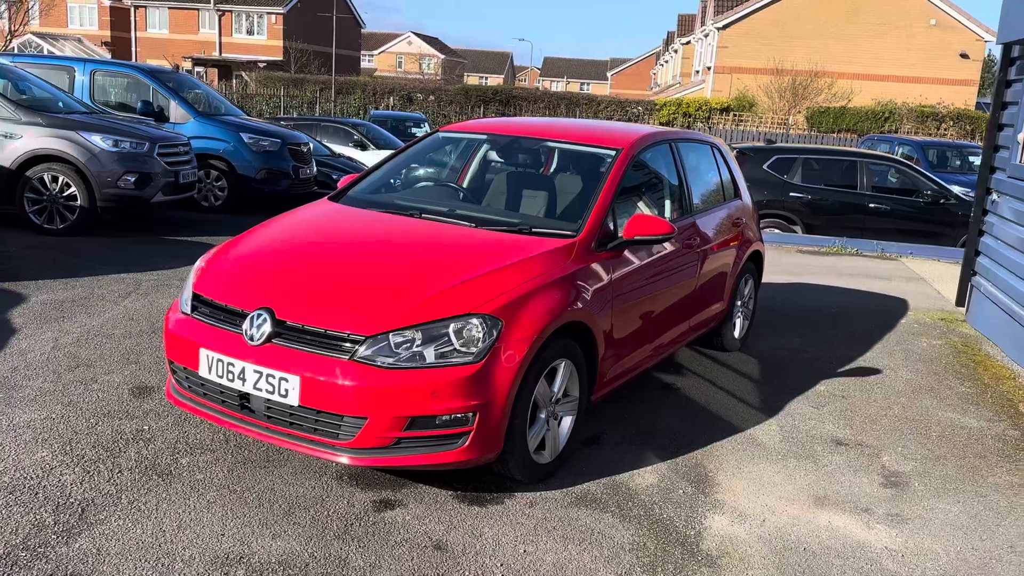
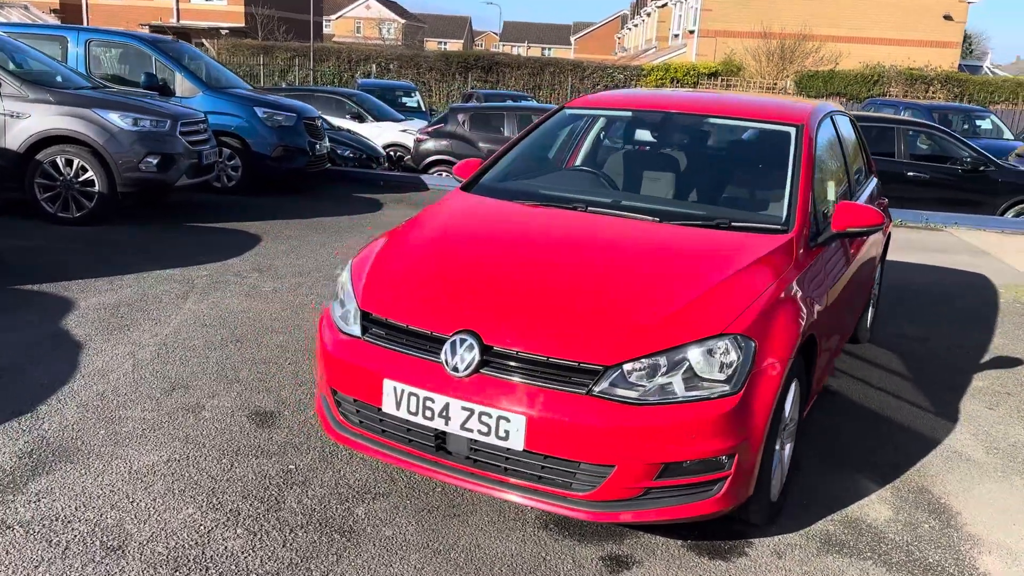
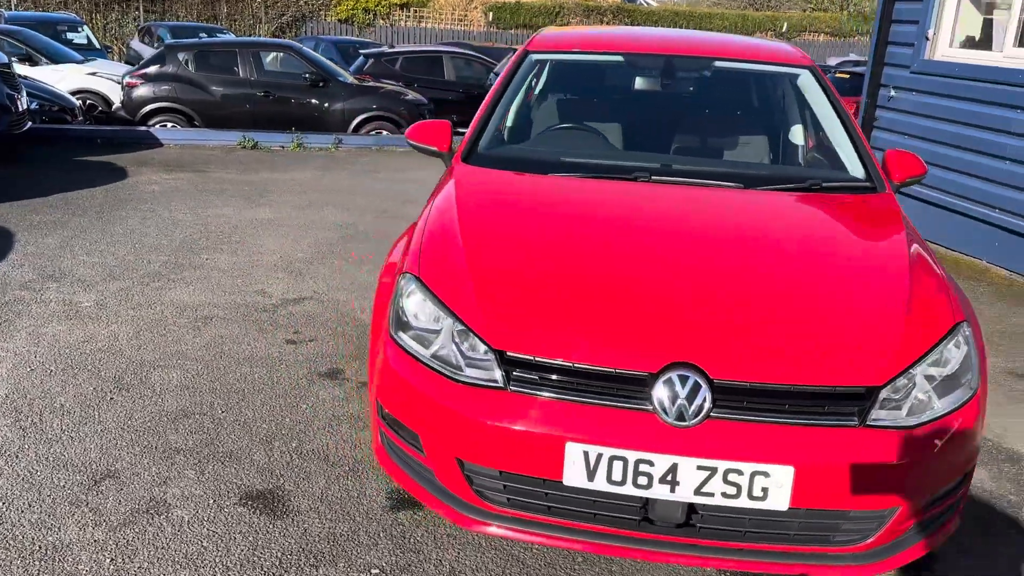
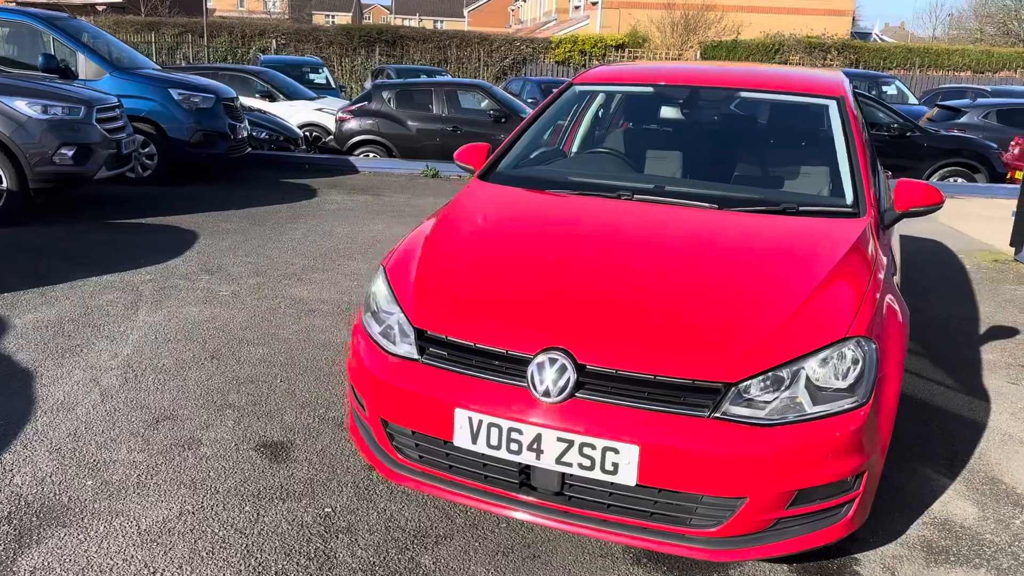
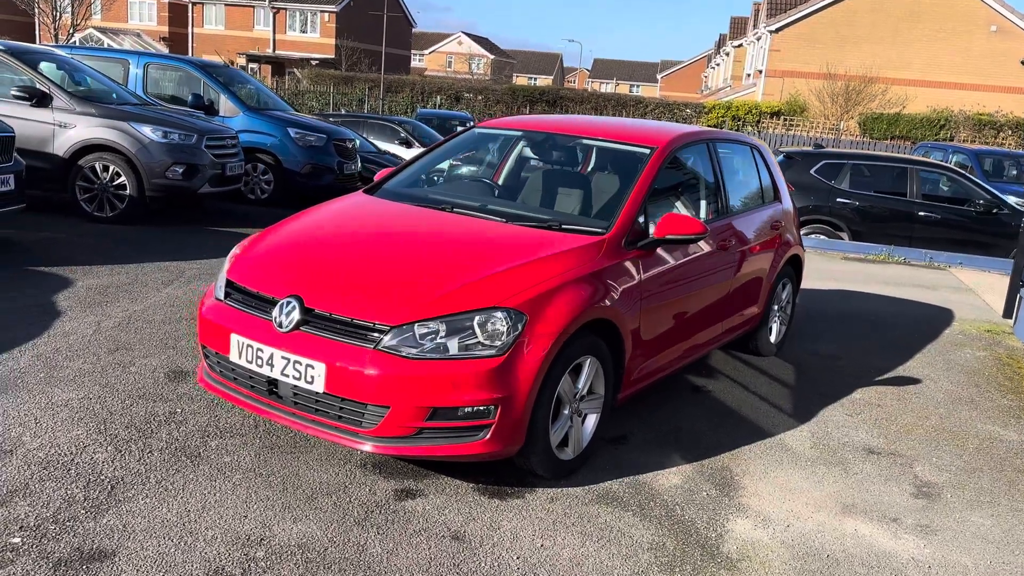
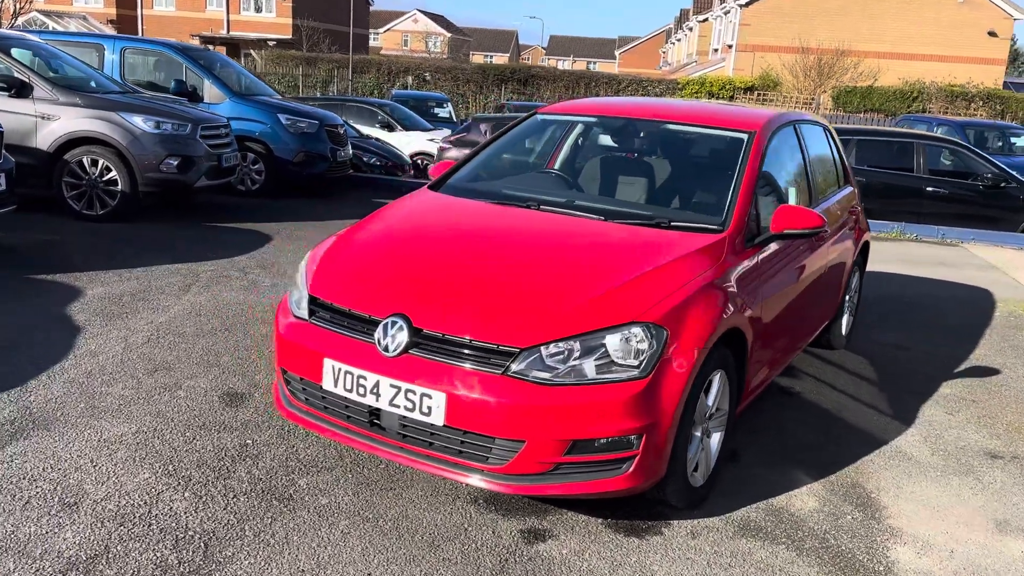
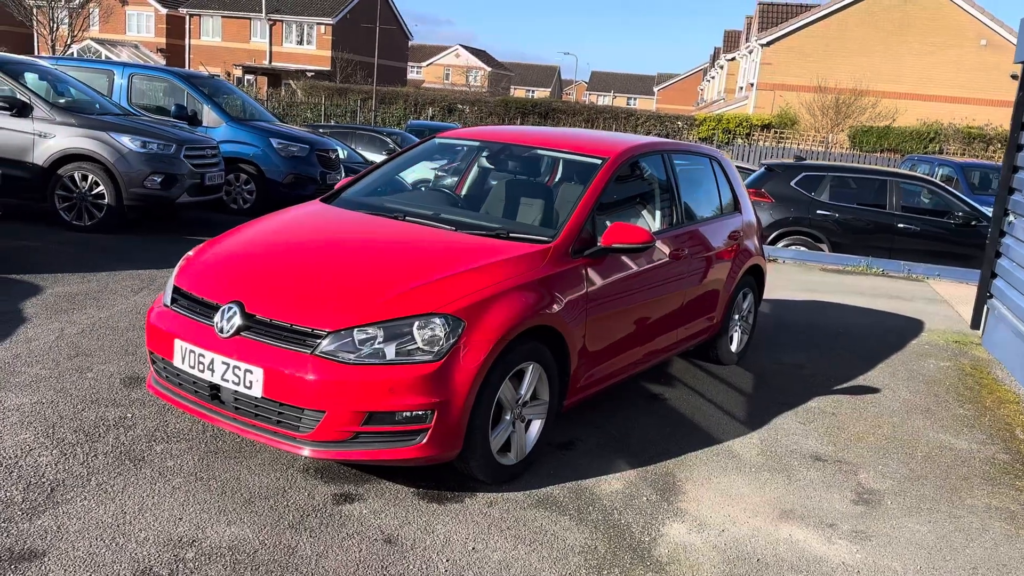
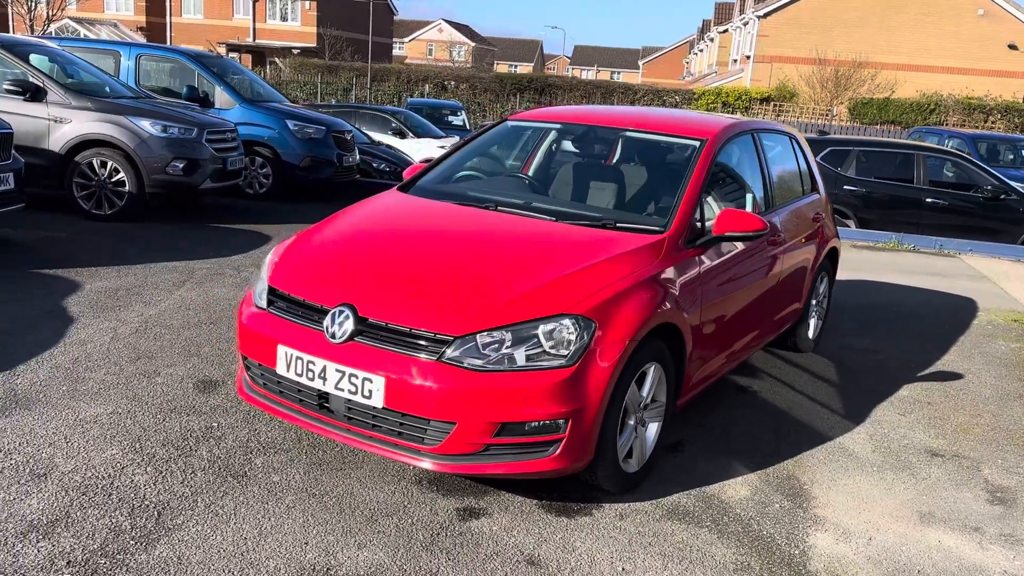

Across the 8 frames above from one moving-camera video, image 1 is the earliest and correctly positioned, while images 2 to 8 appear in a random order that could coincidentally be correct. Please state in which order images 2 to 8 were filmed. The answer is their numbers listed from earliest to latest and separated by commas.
7, 5, 8, 6, 2, 4, 3
